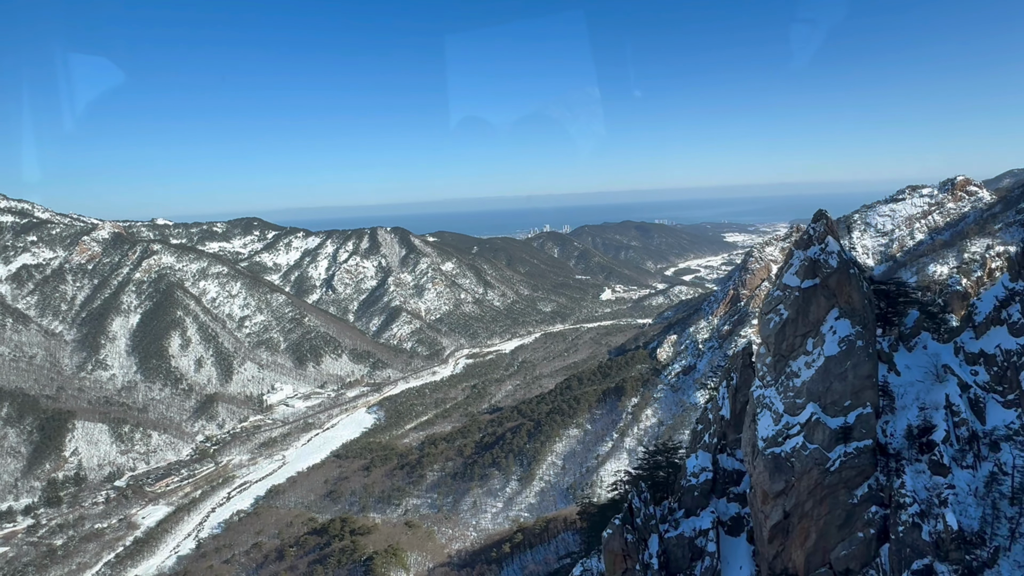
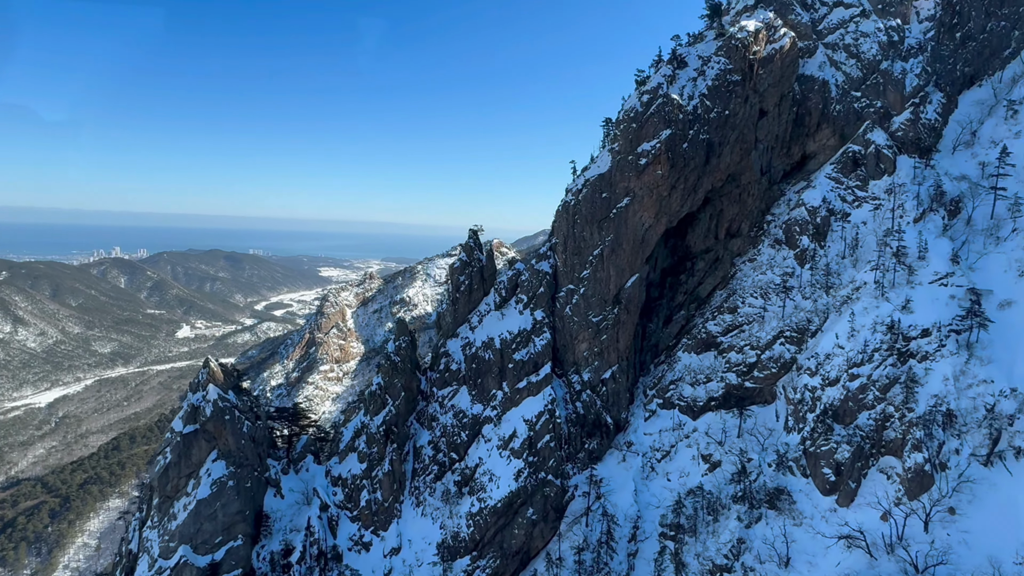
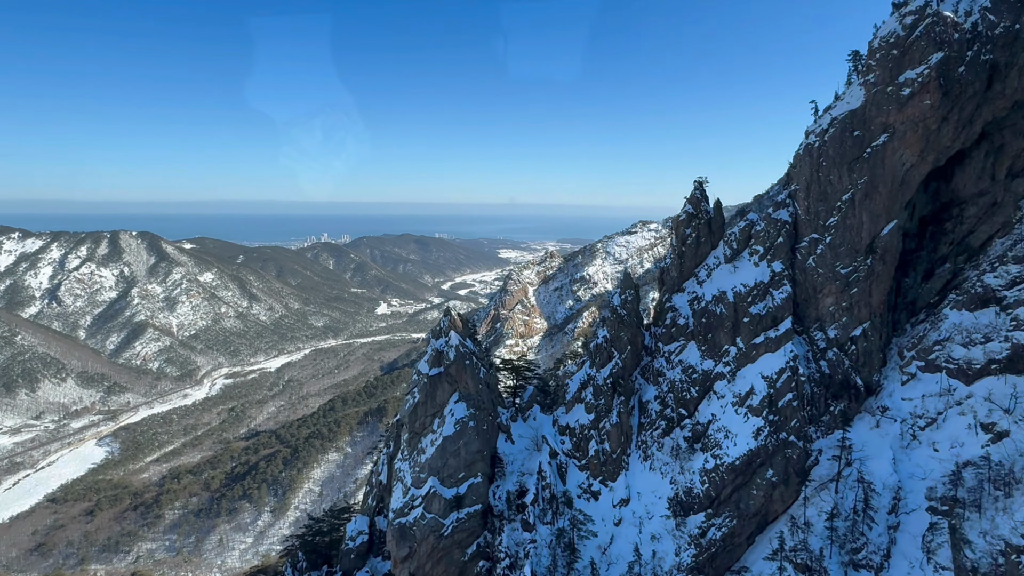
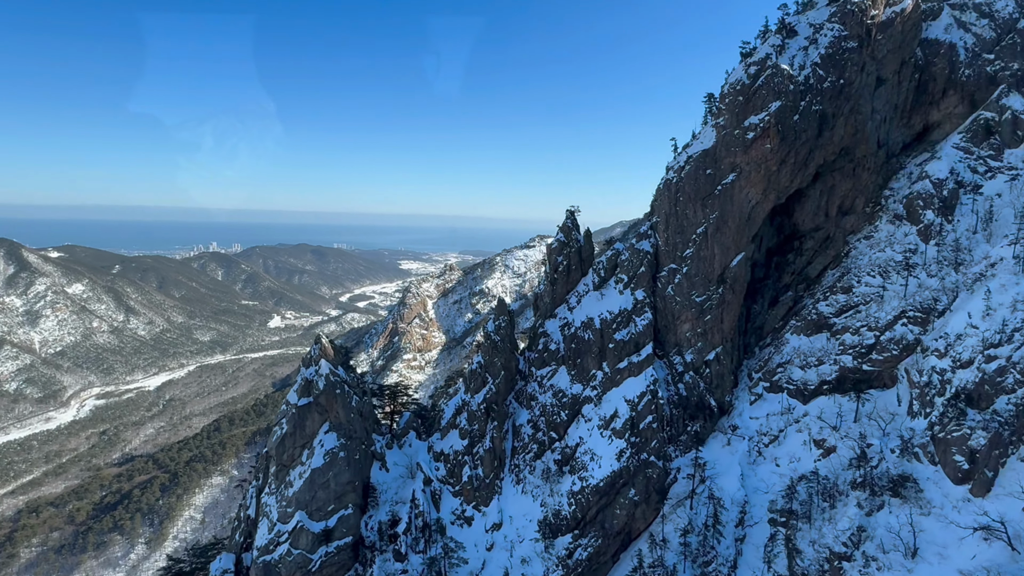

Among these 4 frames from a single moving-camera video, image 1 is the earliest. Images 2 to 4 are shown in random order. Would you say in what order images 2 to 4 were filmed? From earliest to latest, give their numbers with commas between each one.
3, 4, 2
